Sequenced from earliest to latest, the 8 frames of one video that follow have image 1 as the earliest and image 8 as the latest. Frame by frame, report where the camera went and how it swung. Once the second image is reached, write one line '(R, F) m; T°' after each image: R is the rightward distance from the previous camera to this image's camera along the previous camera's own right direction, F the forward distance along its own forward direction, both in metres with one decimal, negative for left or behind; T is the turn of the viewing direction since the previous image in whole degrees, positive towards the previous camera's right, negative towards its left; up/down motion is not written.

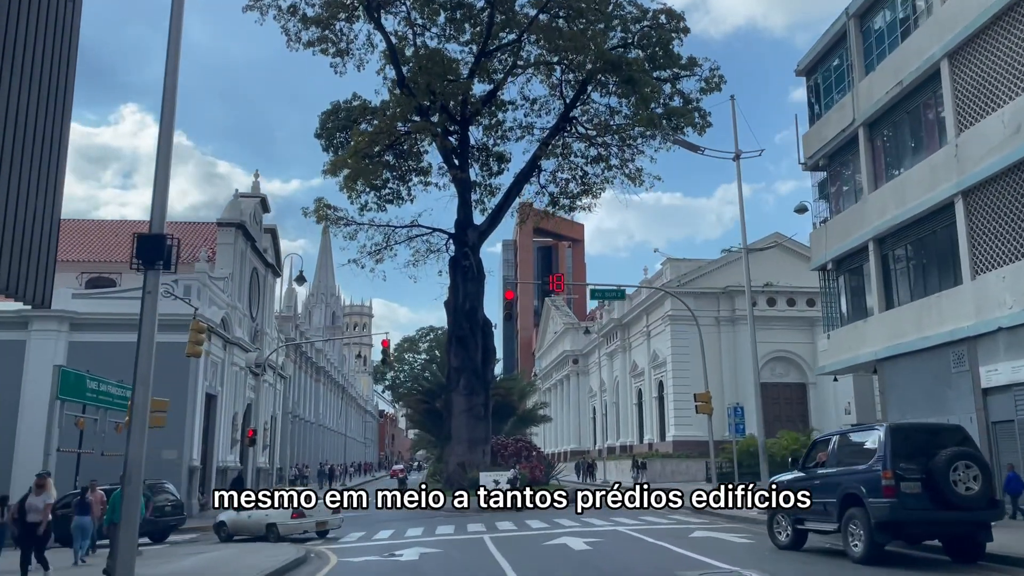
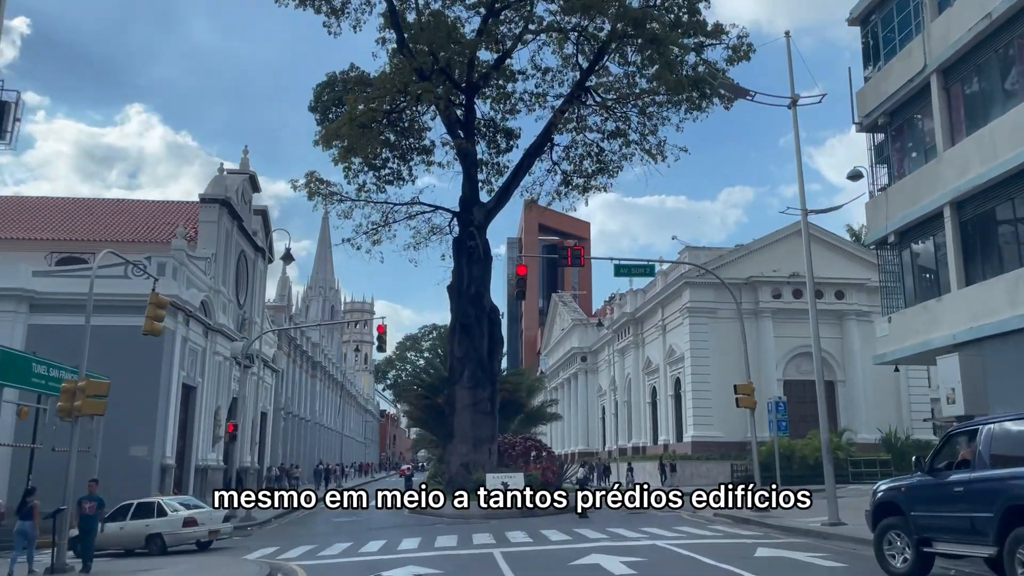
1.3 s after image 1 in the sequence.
(-0.2, +3.2) m; 0°
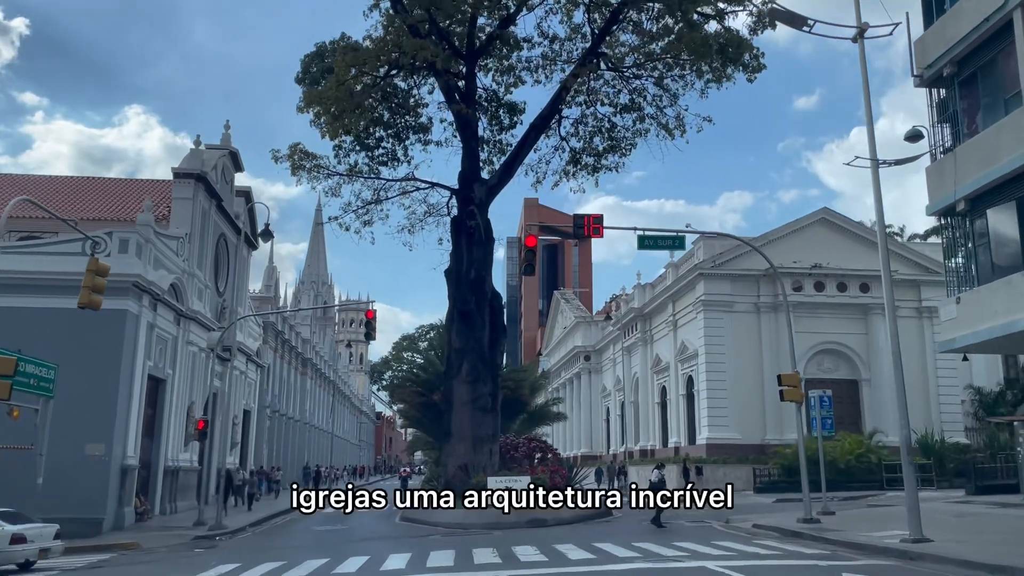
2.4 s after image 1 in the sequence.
(-0.2, +3.0) m; 0°
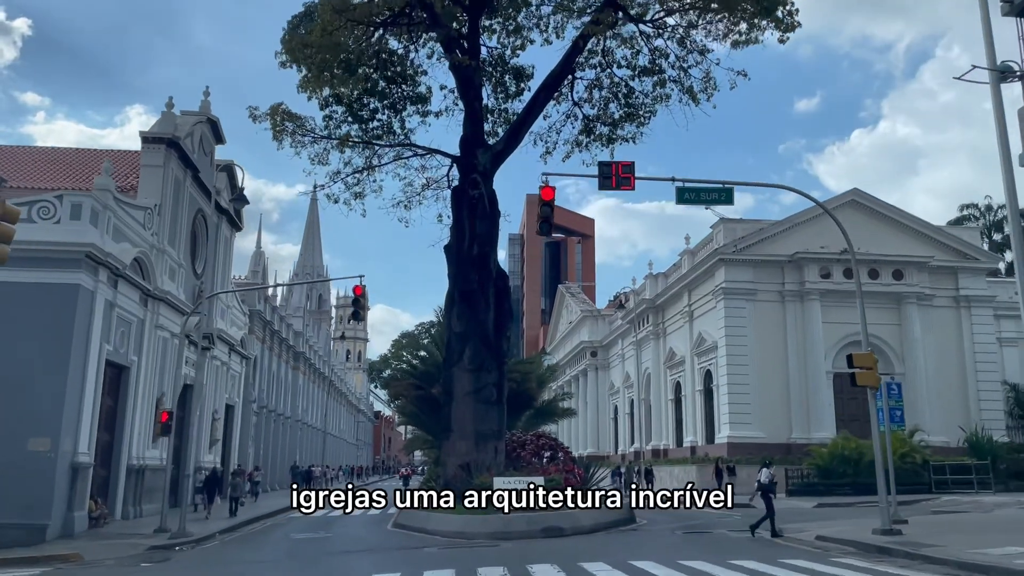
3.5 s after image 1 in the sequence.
(-0.2, +3.1) m; 0°
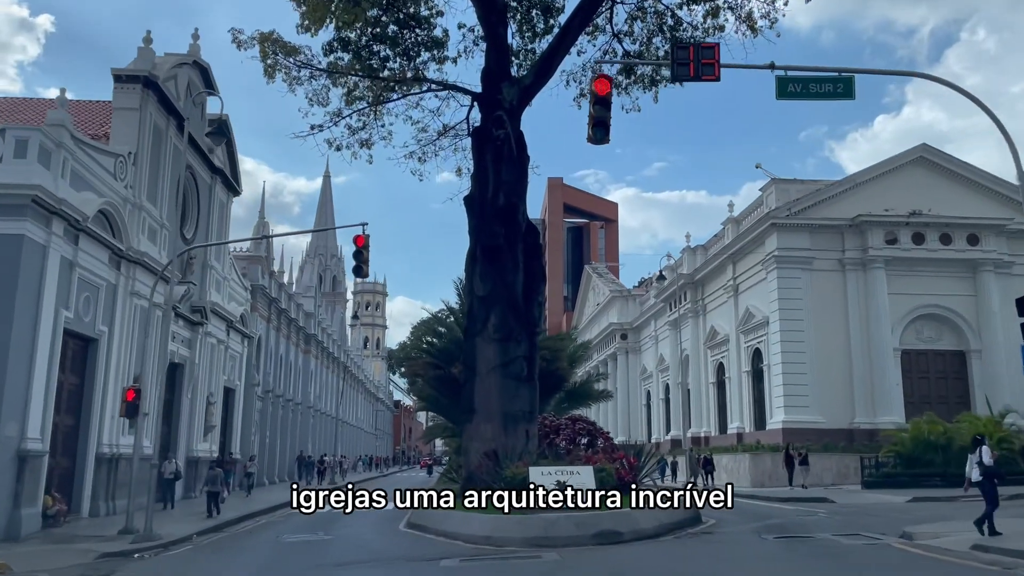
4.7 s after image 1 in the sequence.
(-0.3, +3.9) m; -1°
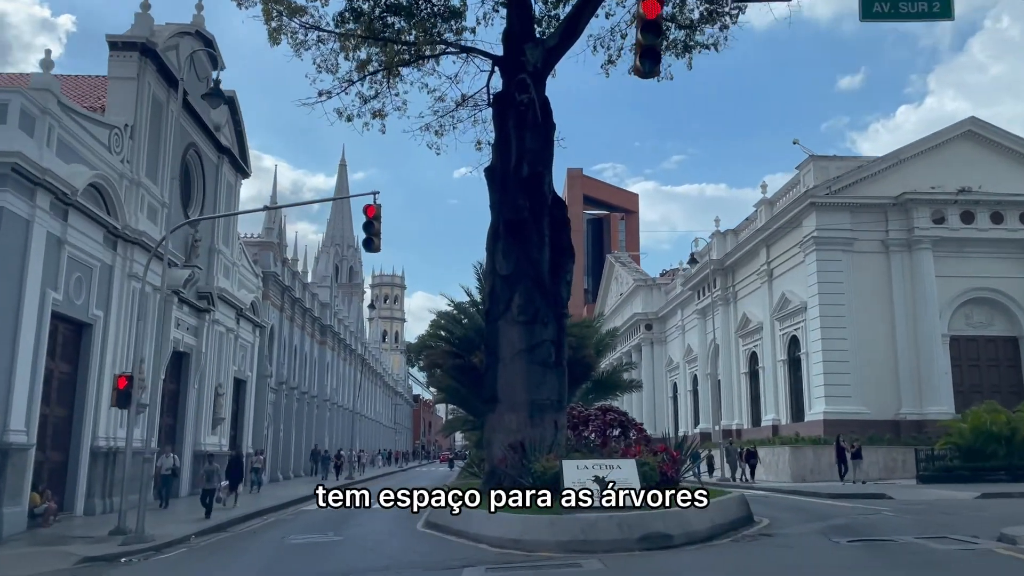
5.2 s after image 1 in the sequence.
(-0.2, +1.7) m; -1°
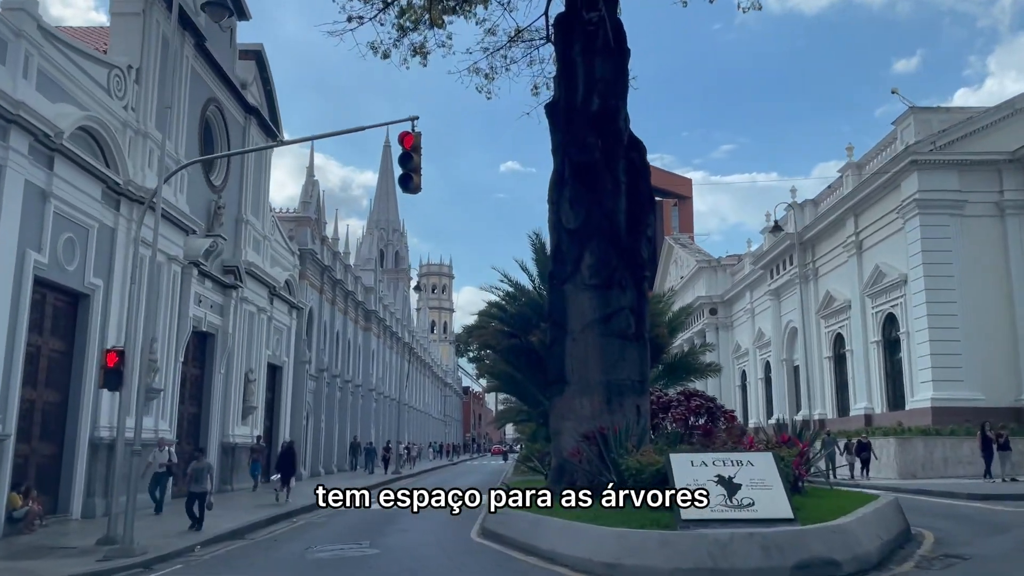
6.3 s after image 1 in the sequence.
(-0.4, +3.3) m; -3°
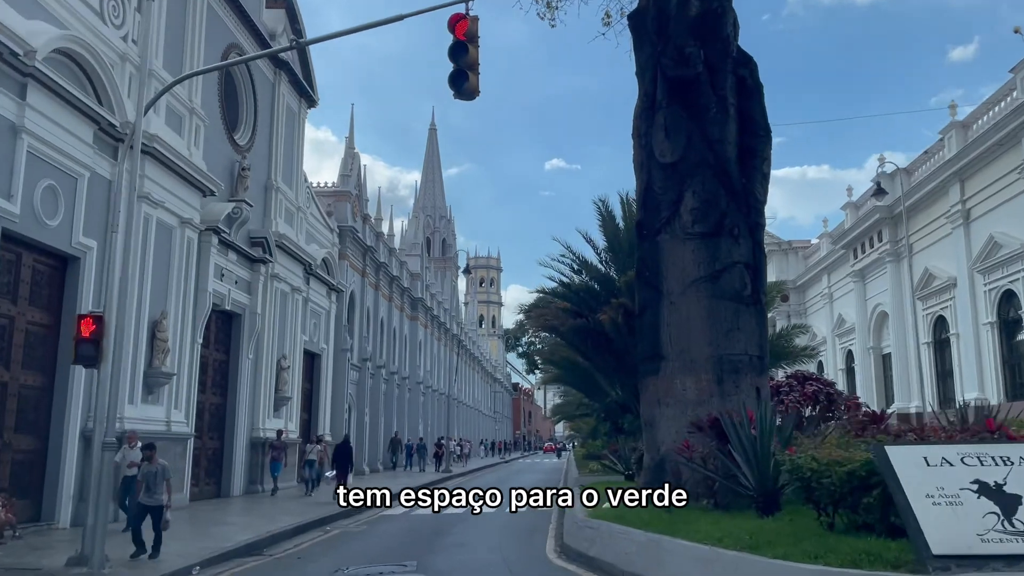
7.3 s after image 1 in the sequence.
(-0.5, +3.3) m; -3°
